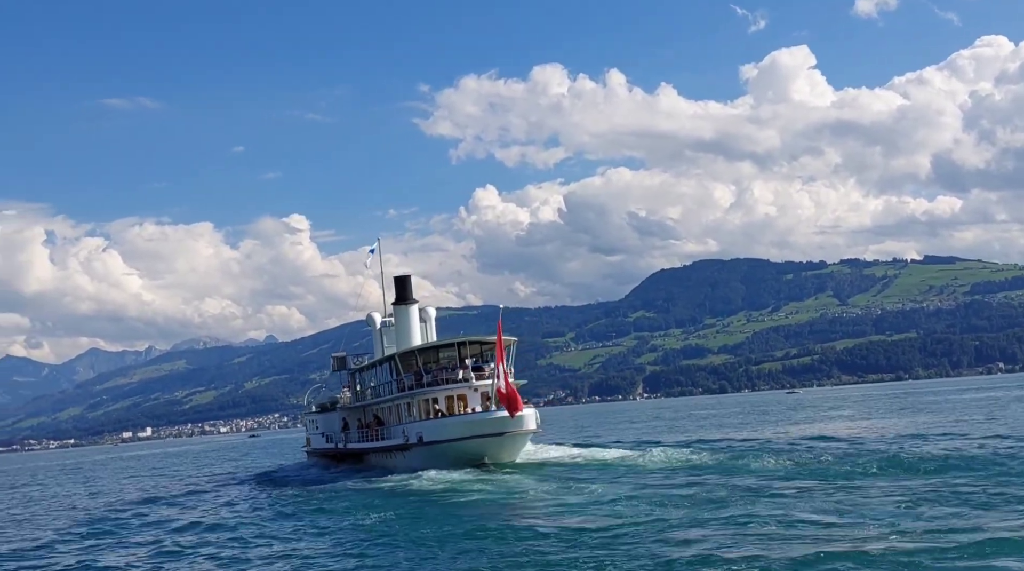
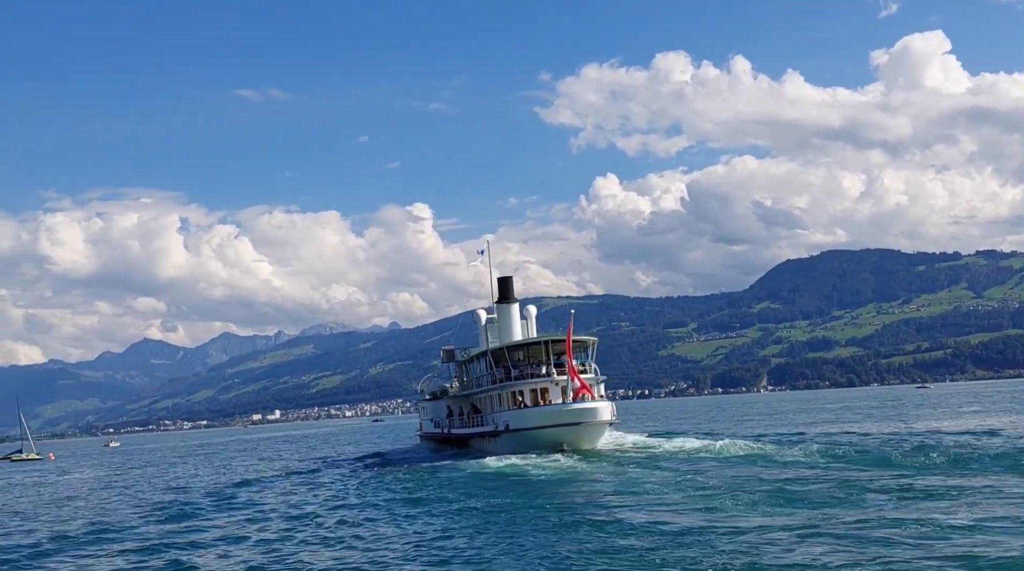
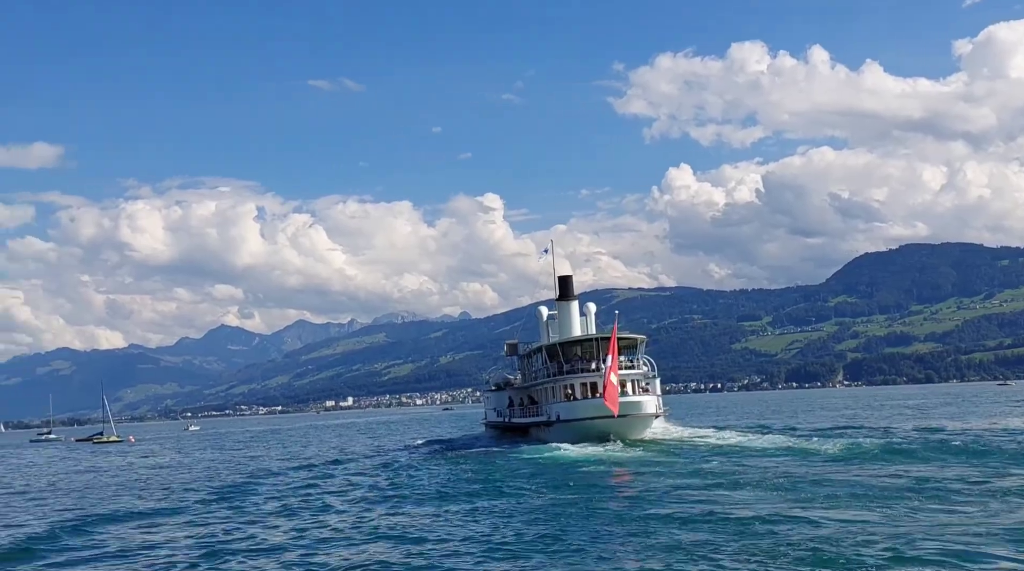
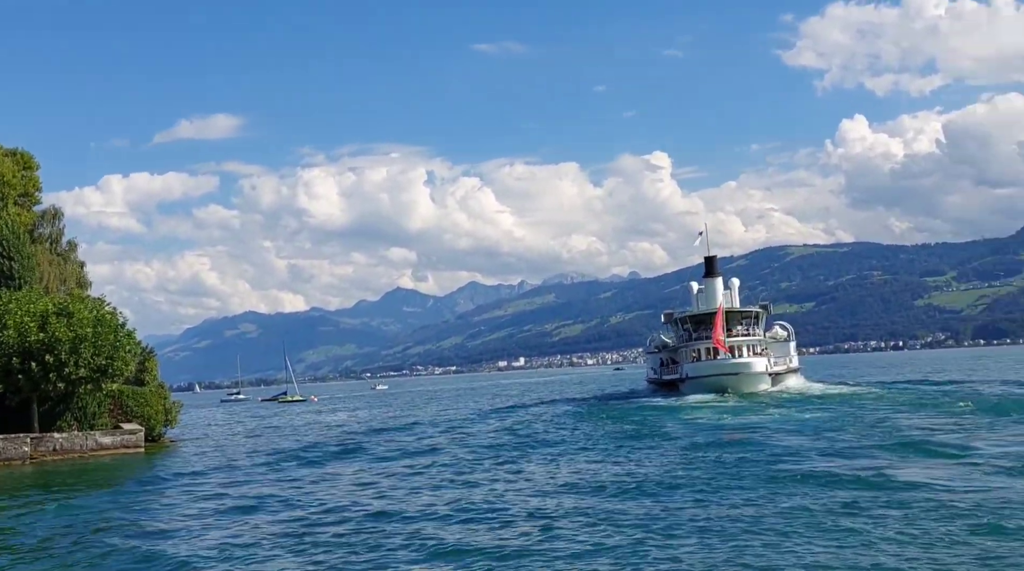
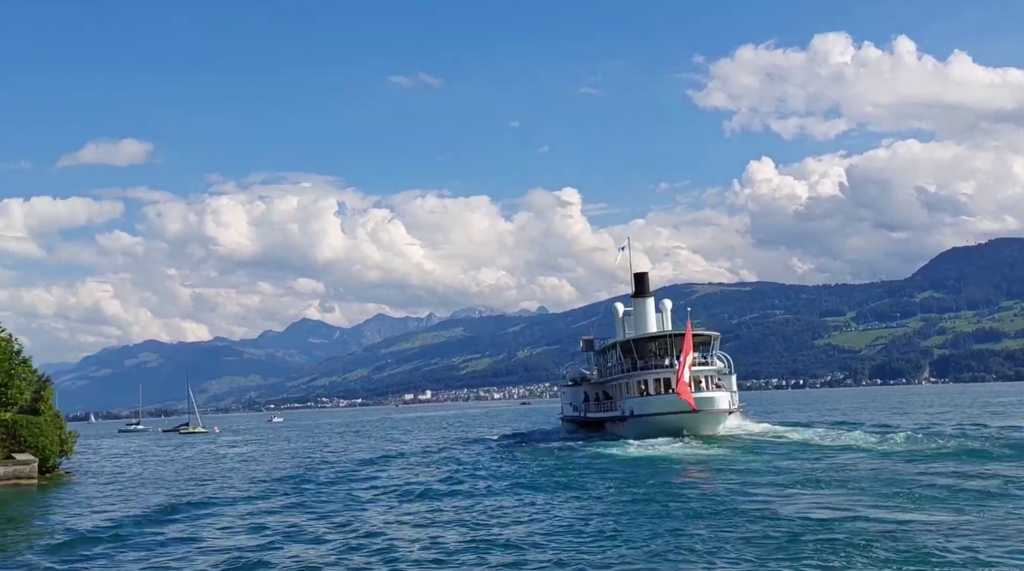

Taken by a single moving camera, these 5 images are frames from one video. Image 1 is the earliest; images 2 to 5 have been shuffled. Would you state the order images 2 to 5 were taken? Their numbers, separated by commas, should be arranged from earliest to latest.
2, 3, 5, 4
